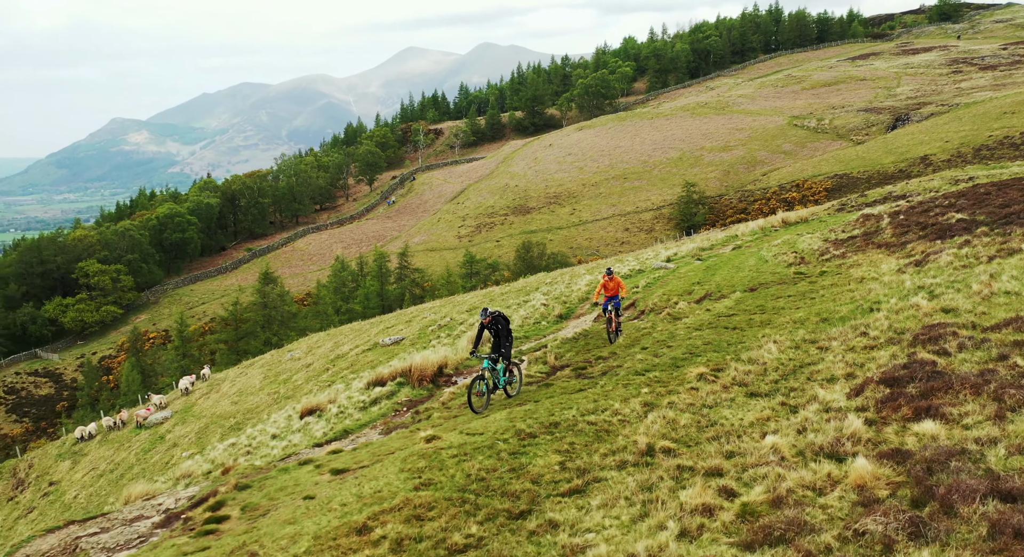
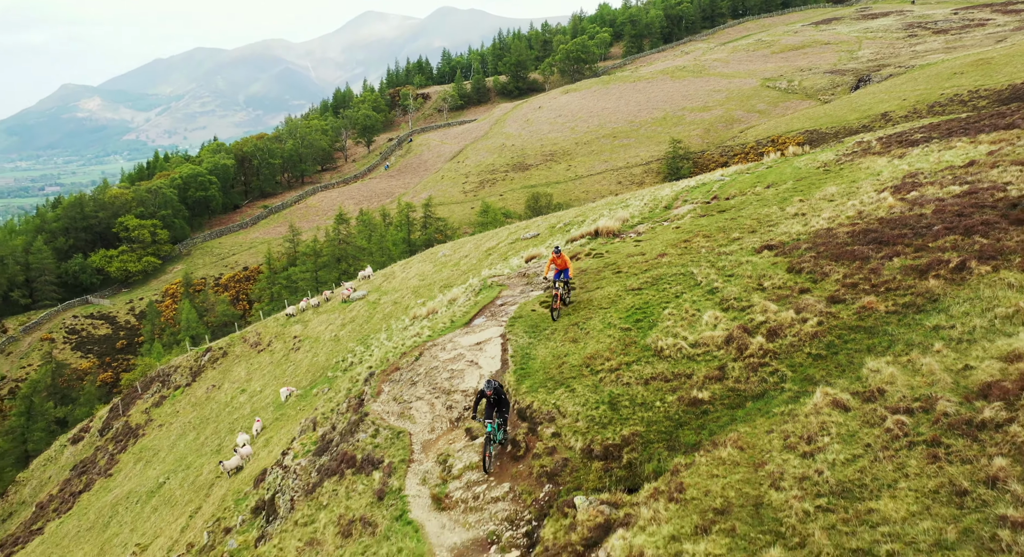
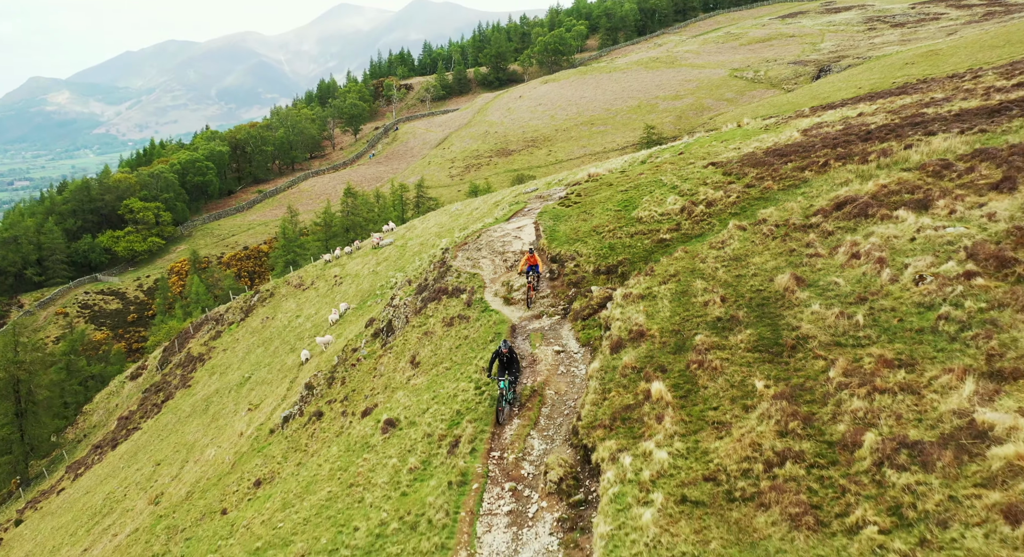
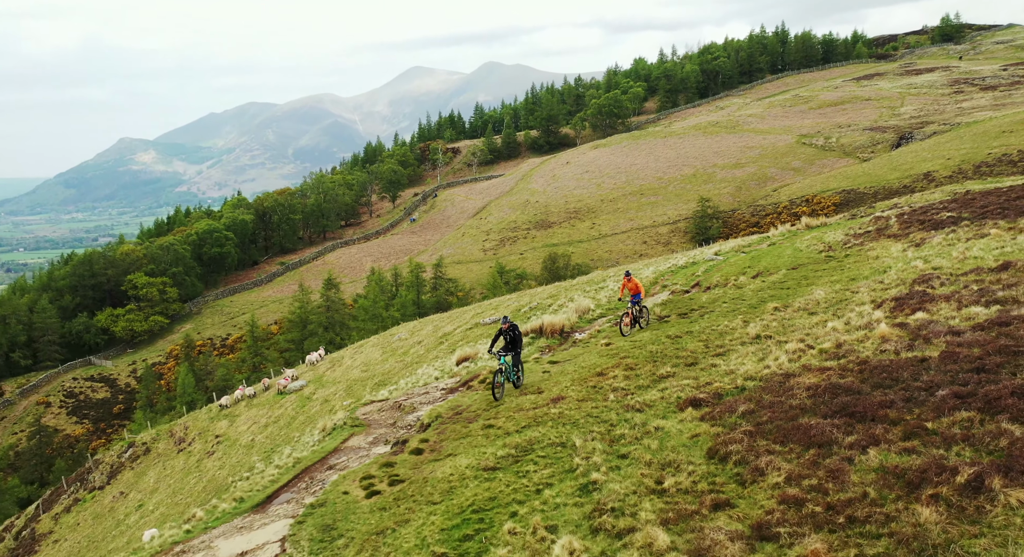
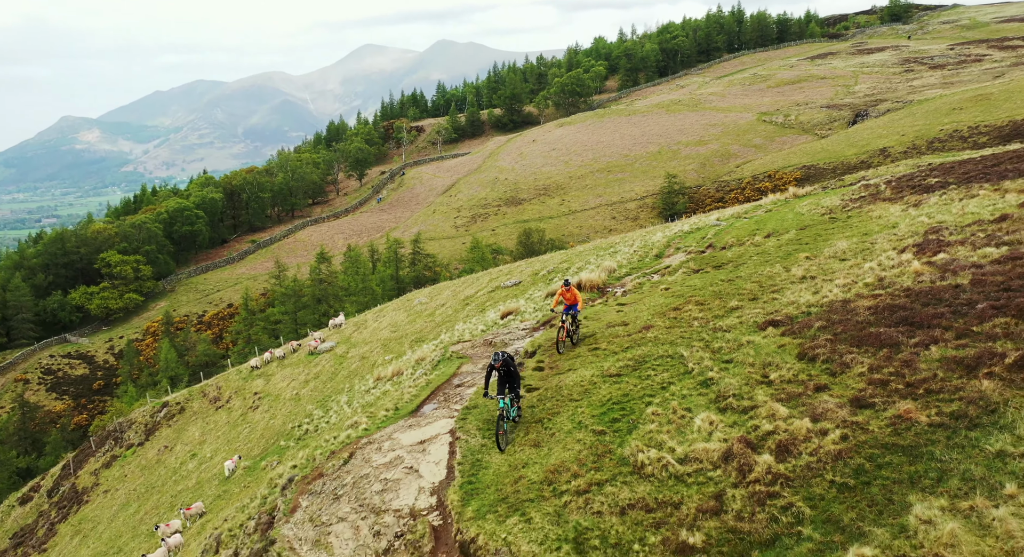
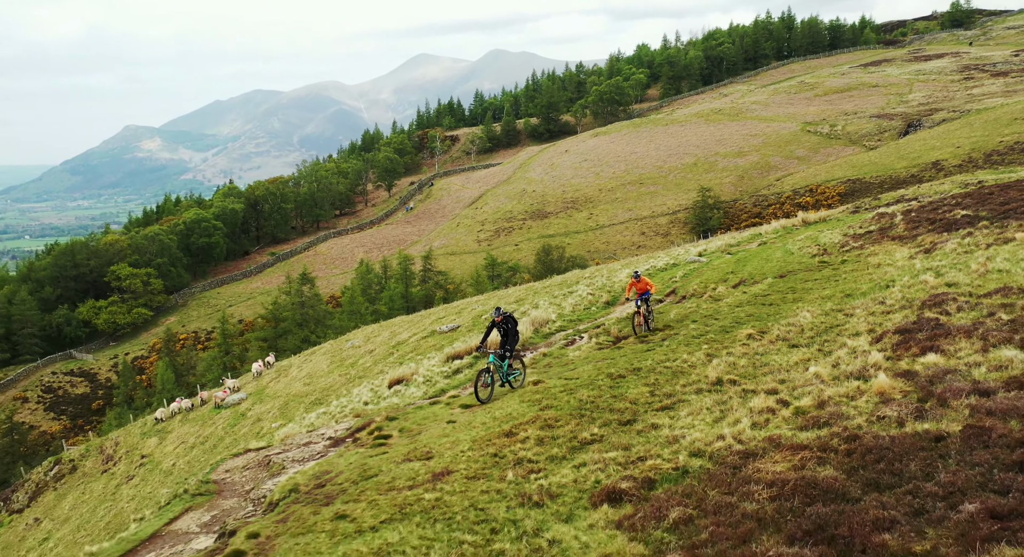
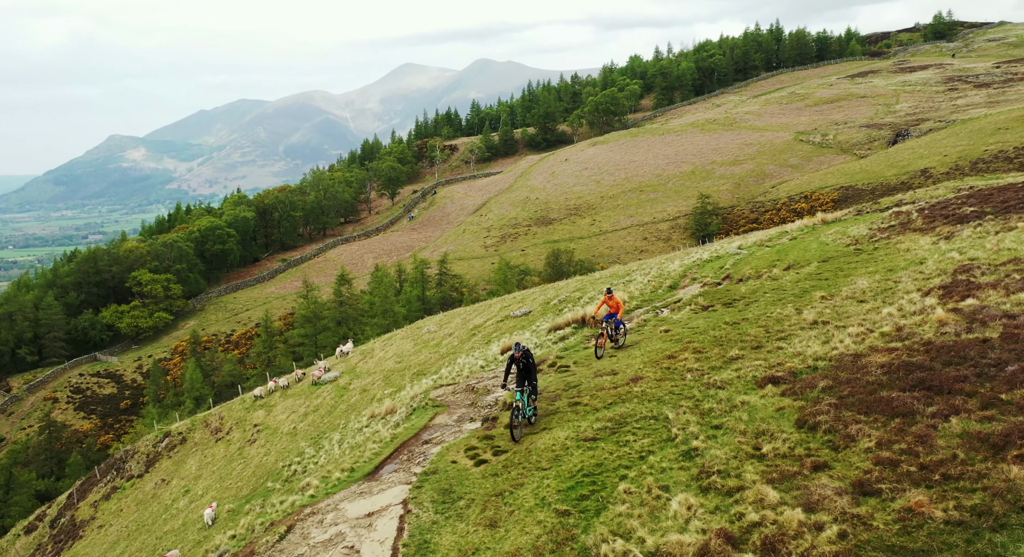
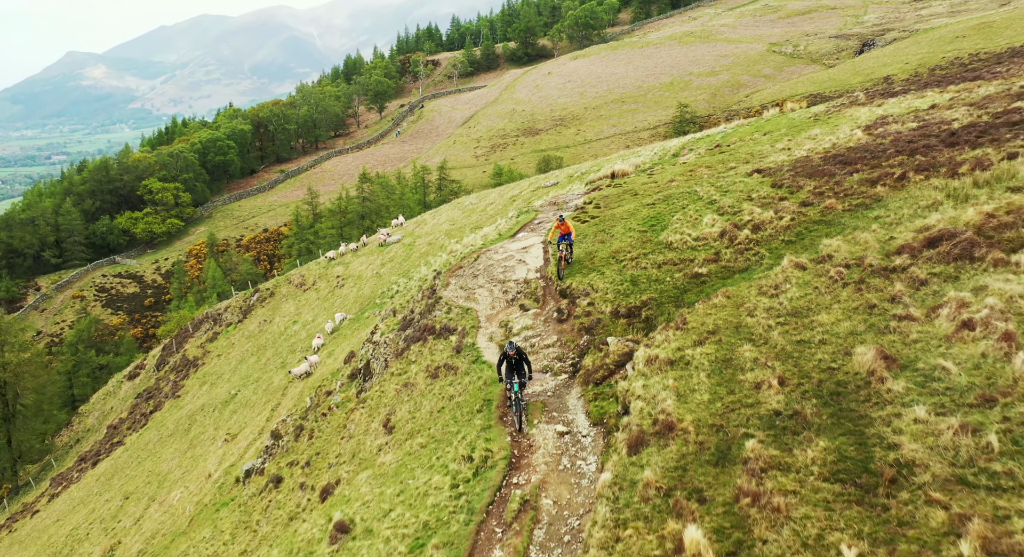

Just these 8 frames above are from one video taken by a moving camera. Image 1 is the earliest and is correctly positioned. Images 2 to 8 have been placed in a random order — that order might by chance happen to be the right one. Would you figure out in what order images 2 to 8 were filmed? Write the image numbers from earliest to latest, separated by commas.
6, 4, 7, 5, 2, 8, 3
